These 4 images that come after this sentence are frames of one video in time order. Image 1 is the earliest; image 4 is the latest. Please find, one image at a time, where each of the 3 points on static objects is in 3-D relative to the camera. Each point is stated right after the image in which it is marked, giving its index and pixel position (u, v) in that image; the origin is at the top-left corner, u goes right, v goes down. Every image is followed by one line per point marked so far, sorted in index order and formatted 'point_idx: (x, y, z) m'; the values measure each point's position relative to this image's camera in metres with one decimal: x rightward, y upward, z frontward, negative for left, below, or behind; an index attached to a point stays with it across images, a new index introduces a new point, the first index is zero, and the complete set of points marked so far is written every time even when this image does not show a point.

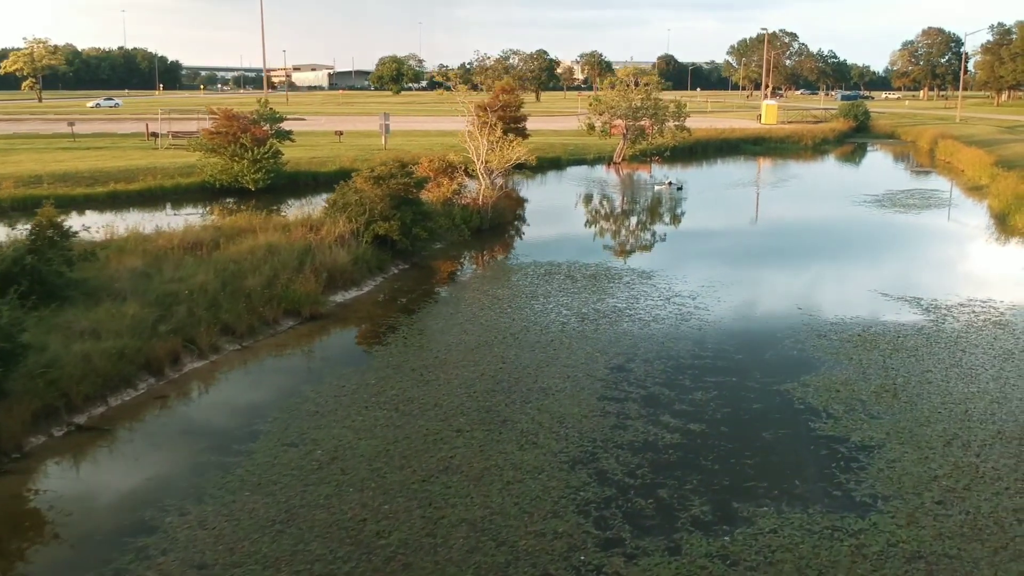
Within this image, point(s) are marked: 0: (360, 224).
0: (-2.0, +0.9, +18.2) m
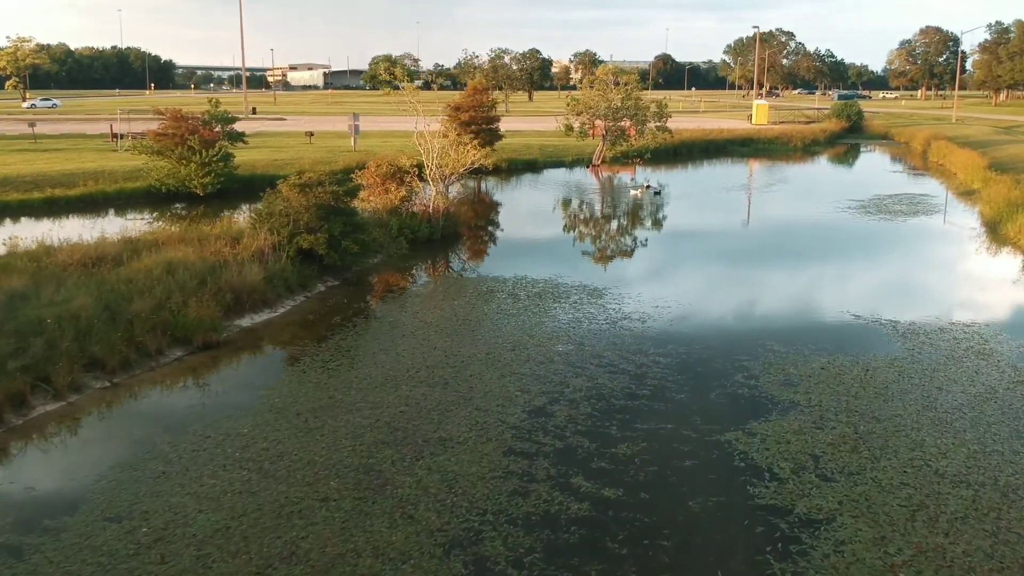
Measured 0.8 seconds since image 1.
0: (-2.8, +0.6, +16.5) m
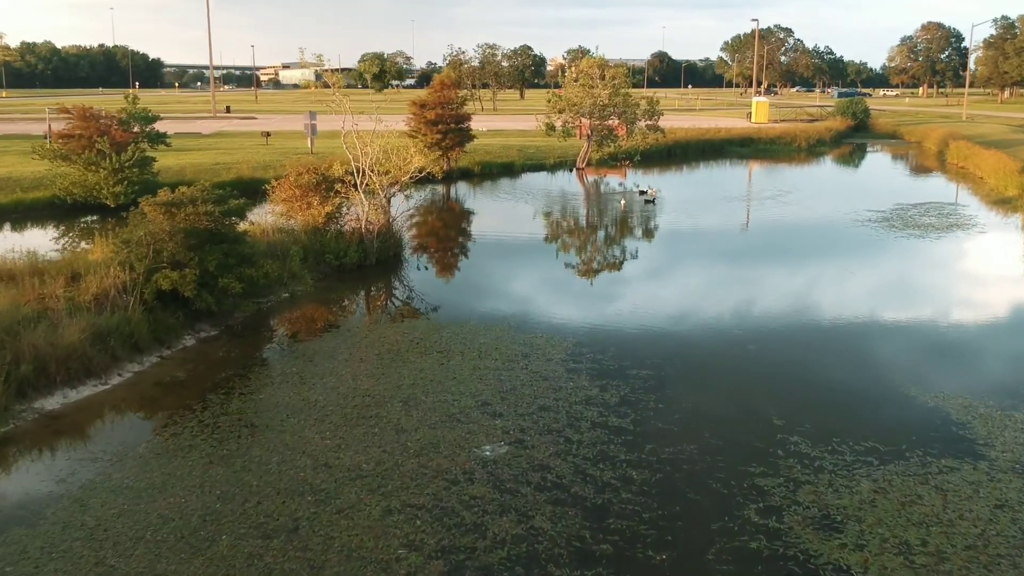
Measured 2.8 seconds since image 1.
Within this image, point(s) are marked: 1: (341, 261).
0: (-3.4, +0.1, +12.4) m
1: (-2.2, +0.3, +17.4) m
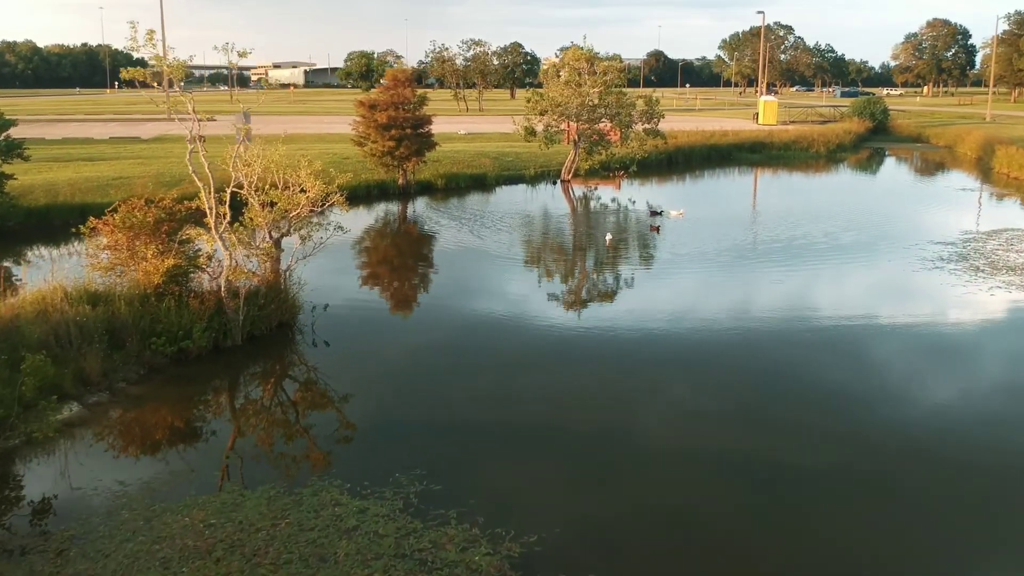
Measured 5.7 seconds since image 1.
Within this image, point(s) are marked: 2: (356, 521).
0: (-4.0, -0.7, +6.5) m
1: (-2.8, -0.5, +11.5) m
2: (-0.8, -1.3, +7.2) m
